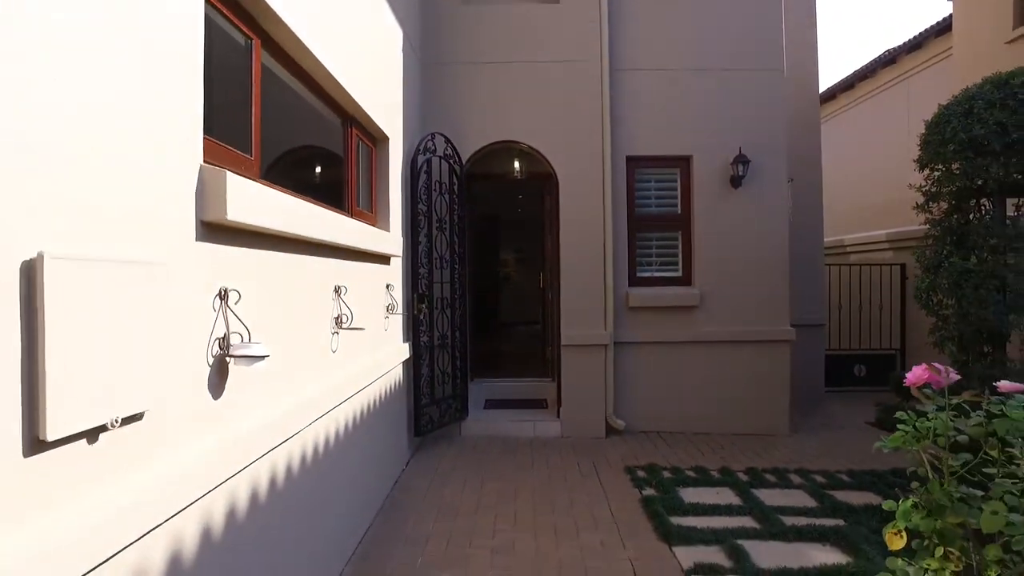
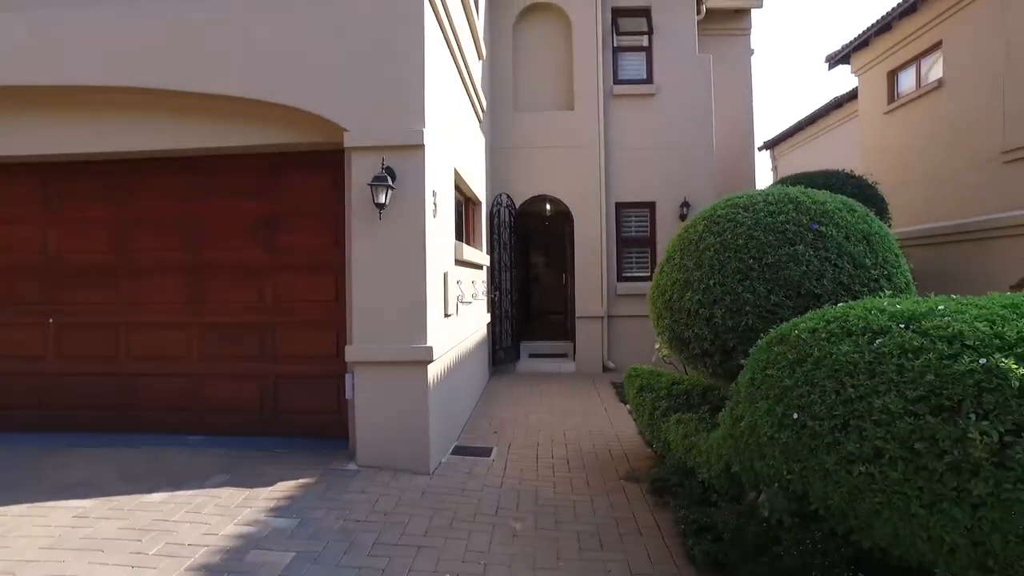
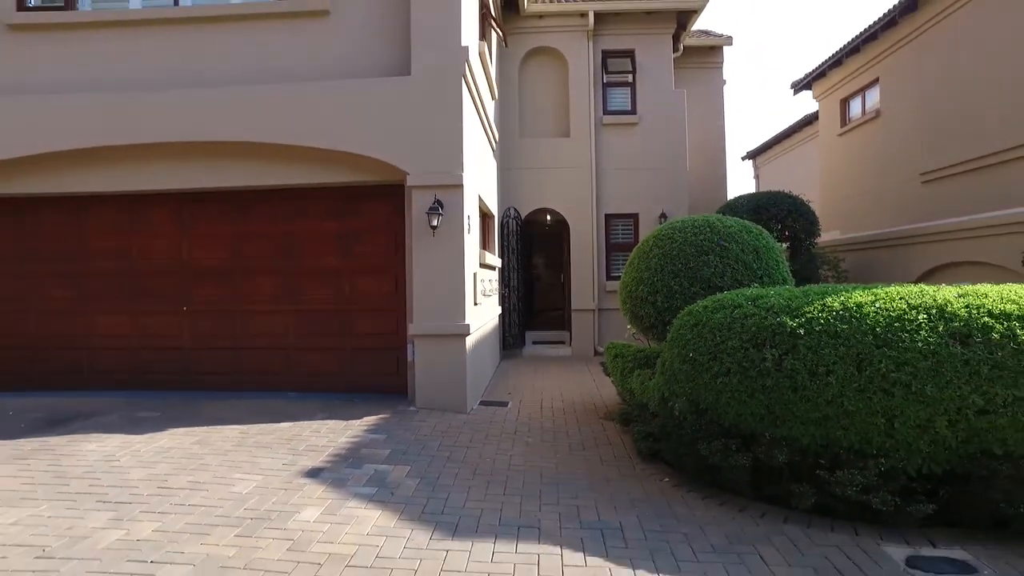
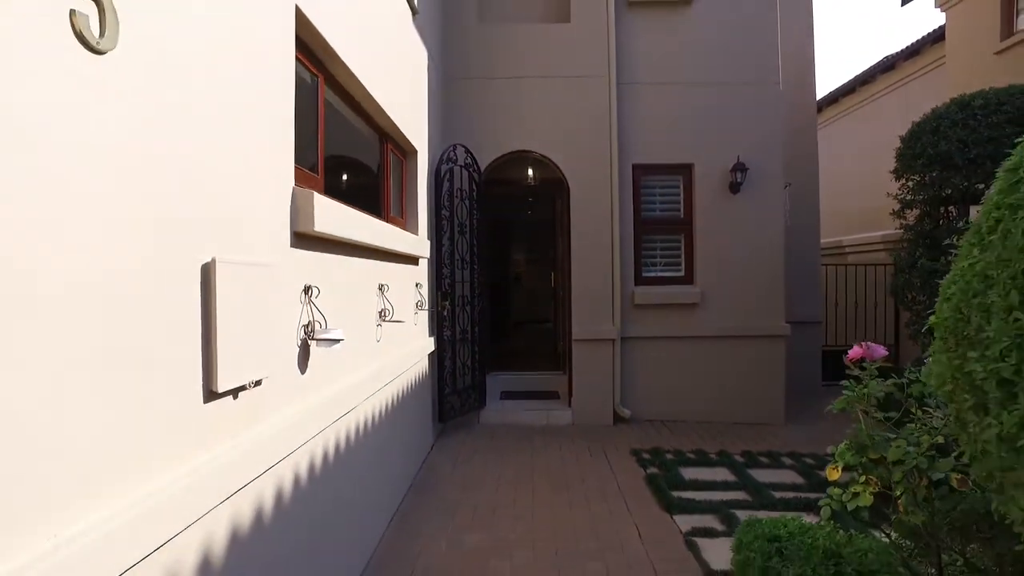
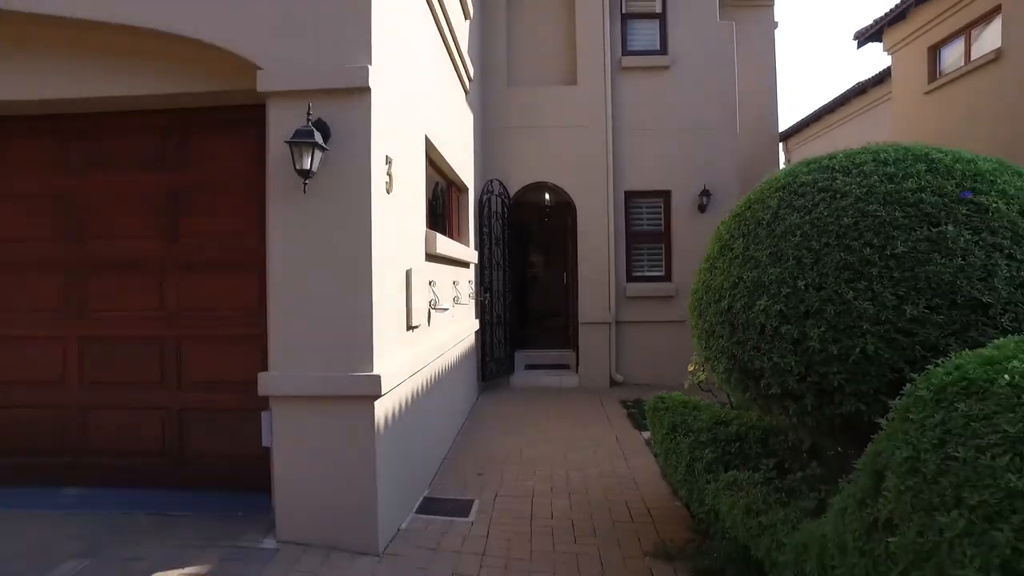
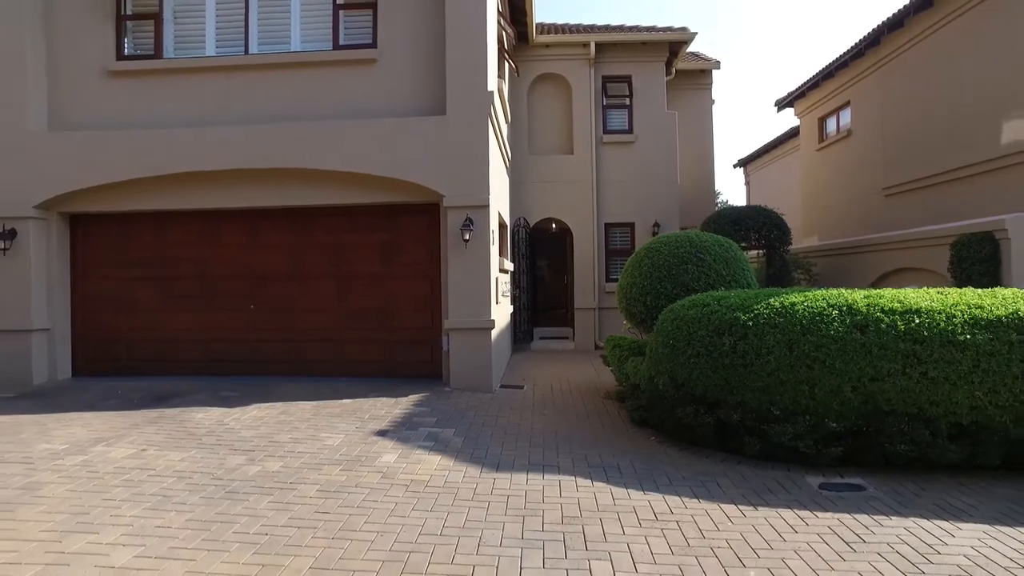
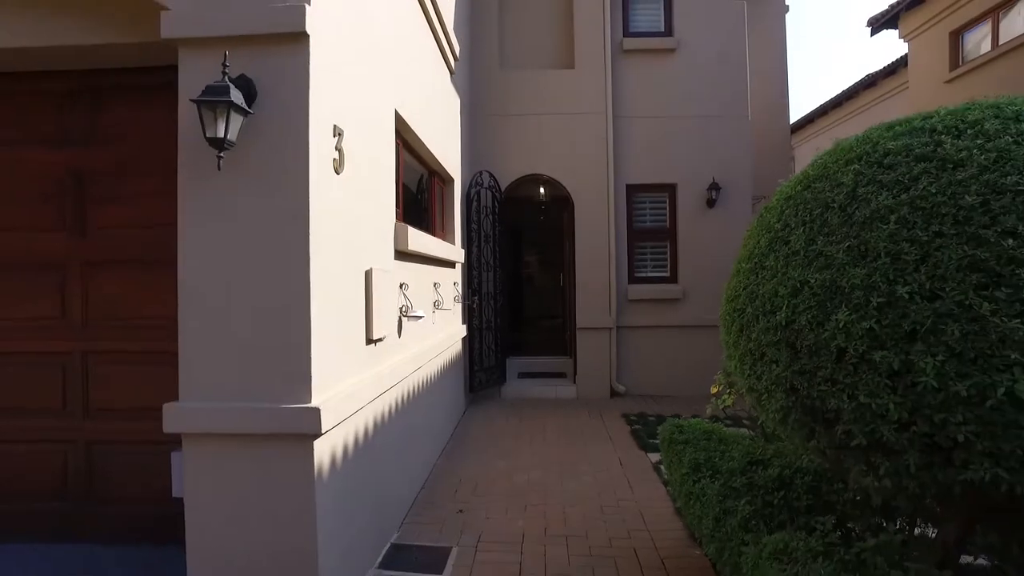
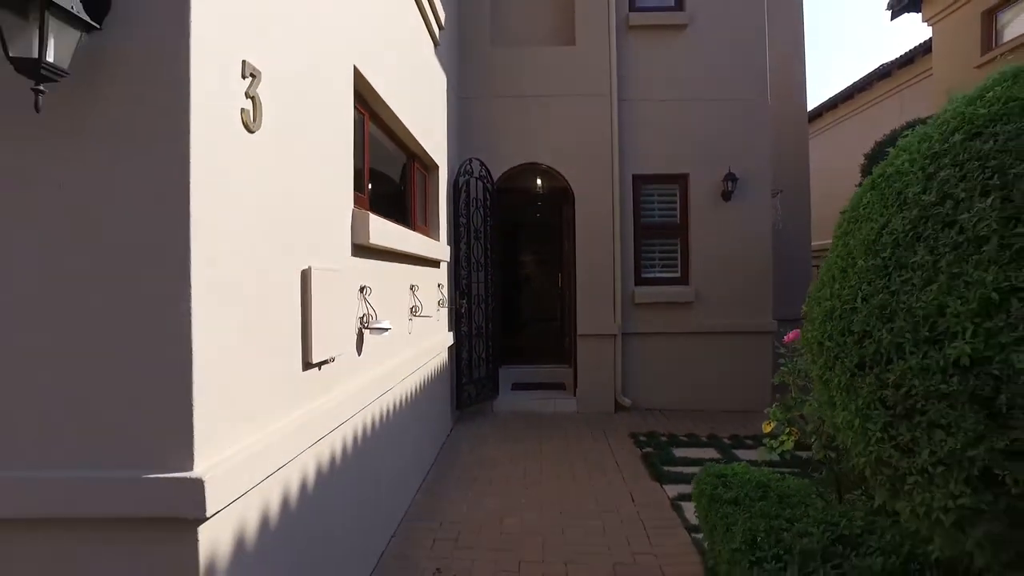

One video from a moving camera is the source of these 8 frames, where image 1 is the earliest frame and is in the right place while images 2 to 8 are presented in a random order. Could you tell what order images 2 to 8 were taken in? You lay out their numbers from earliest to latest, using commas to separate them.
4, 8, 7, 5, 2, 3, 6
